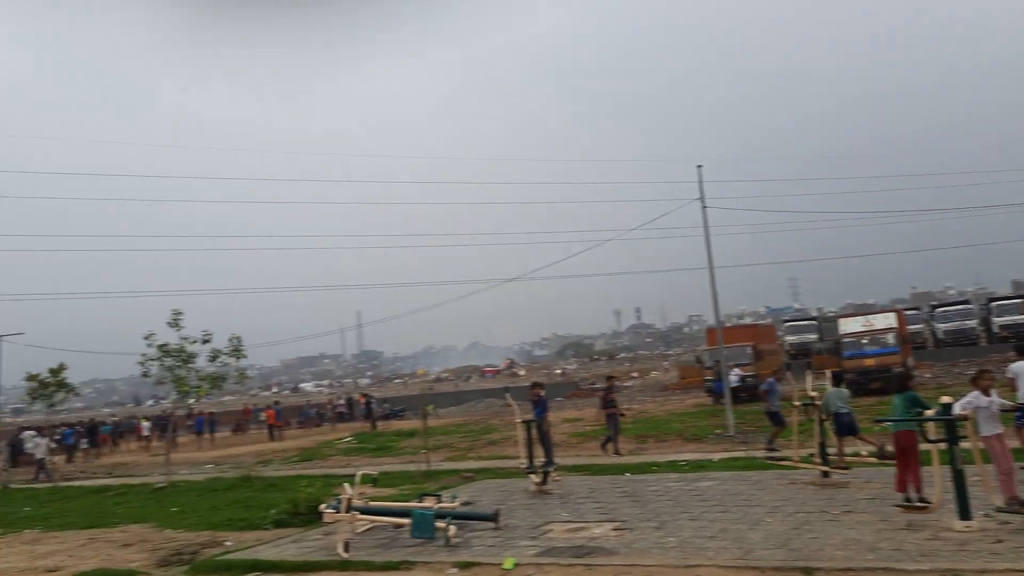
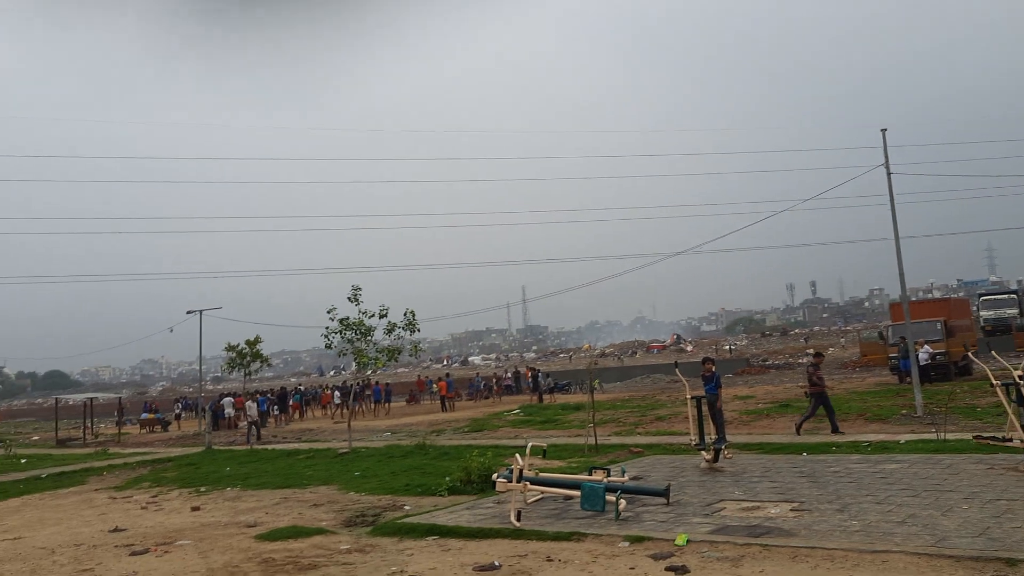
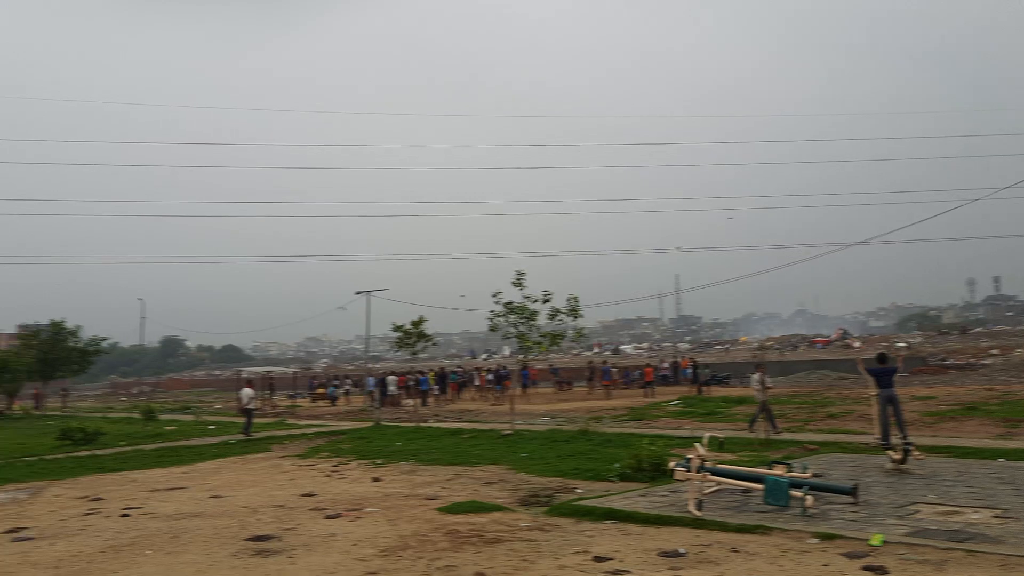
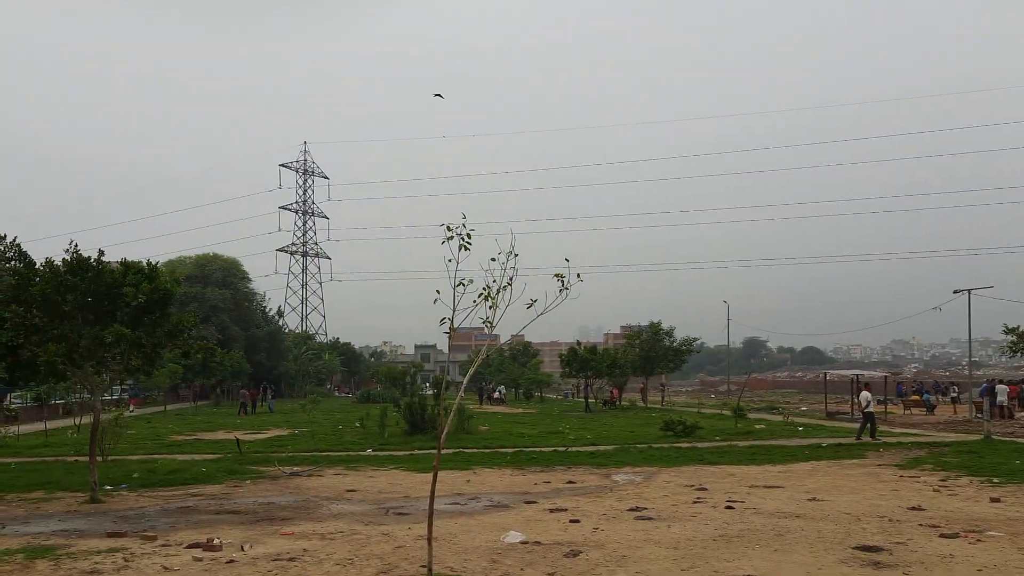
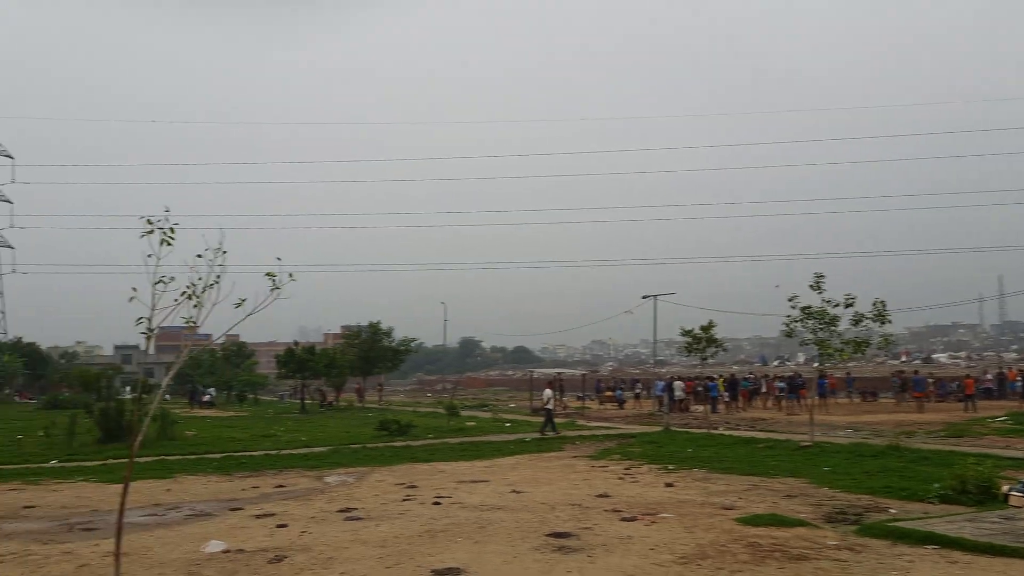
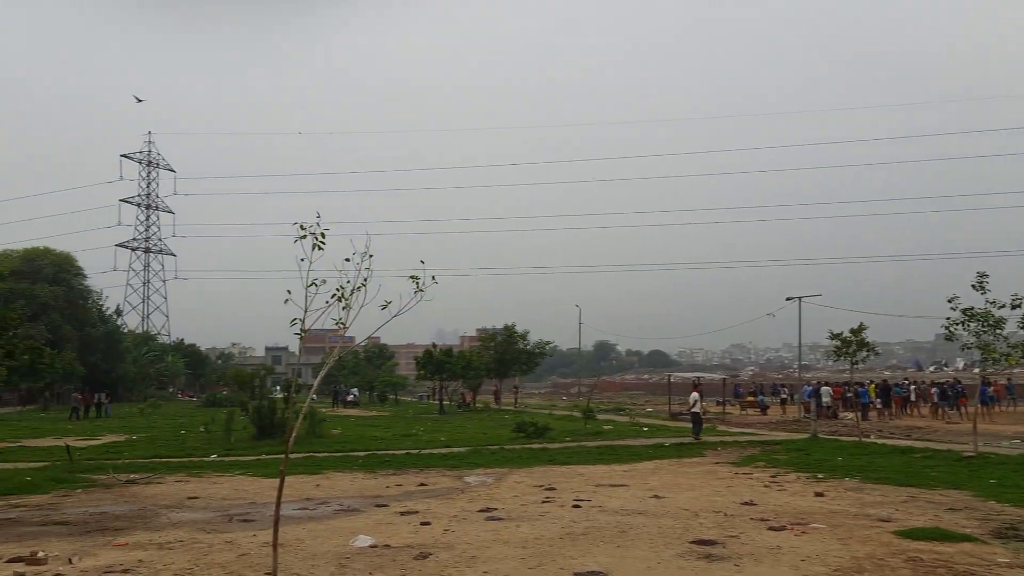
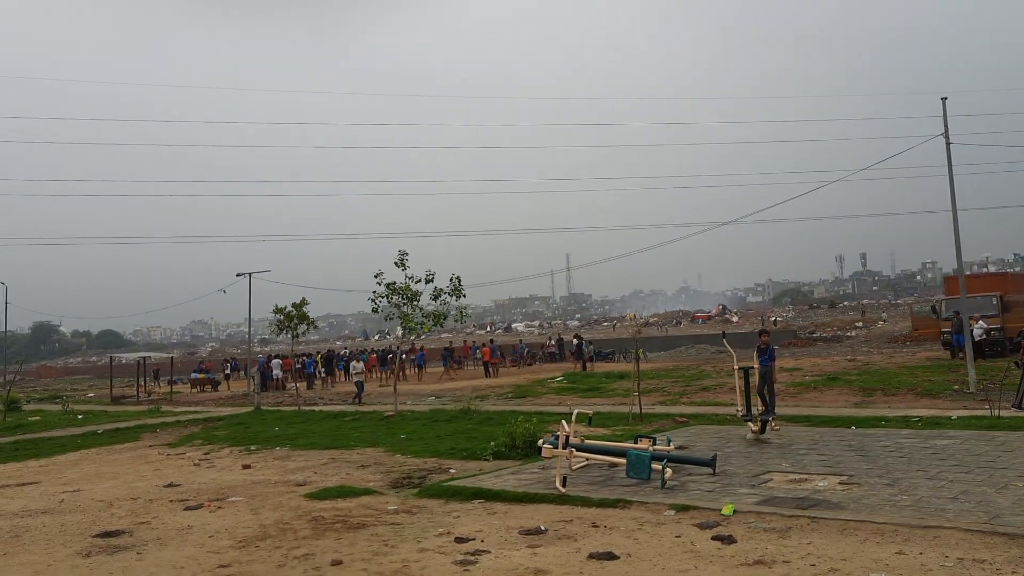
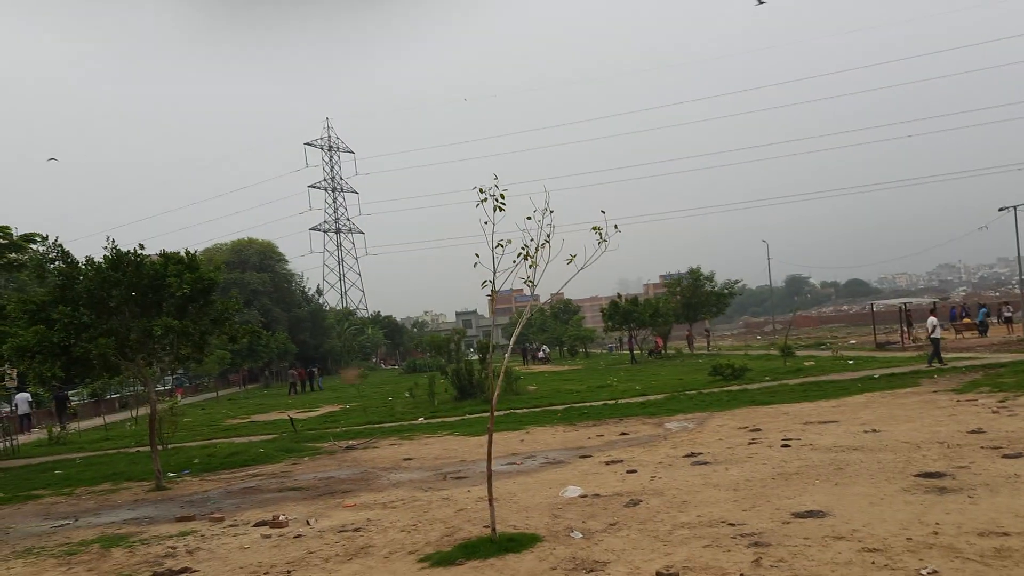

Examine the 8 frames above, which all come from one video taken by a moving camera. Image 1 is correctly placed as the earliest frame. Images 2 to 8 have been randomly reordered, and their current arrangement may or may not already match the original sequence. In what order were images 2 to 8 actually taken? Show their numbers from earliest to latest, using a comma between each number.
2, 7, 3, 5, 6, 4, 8
